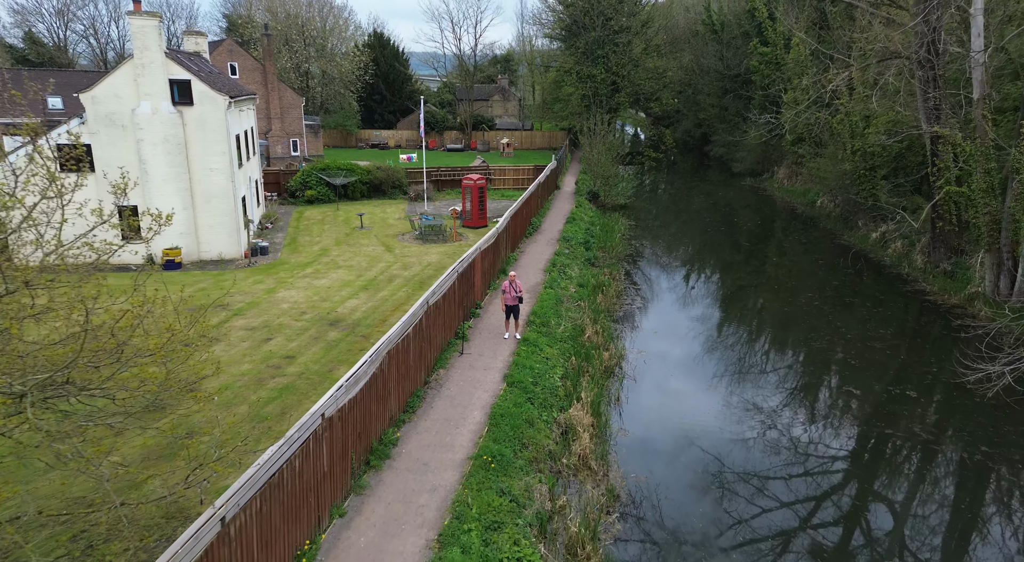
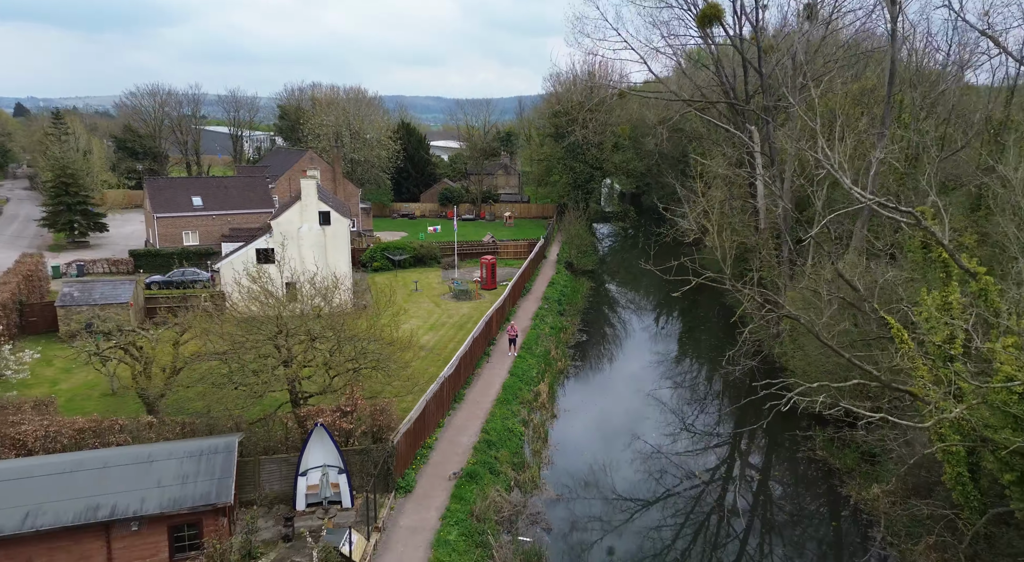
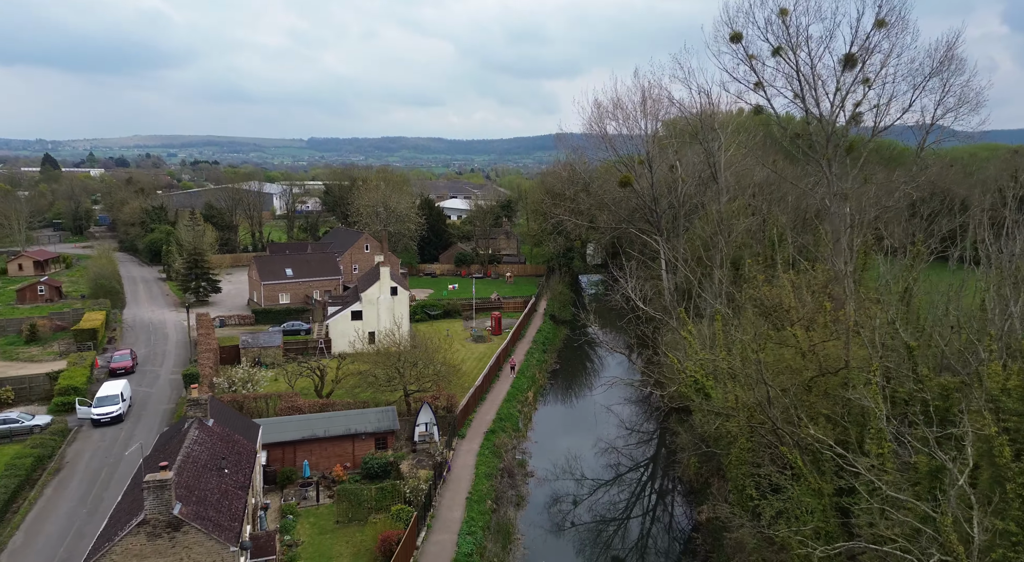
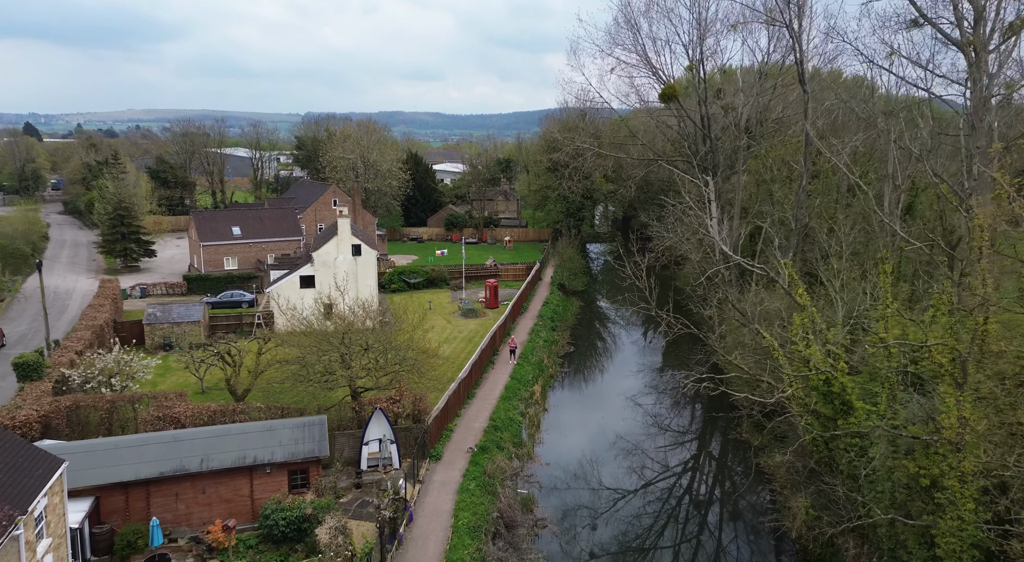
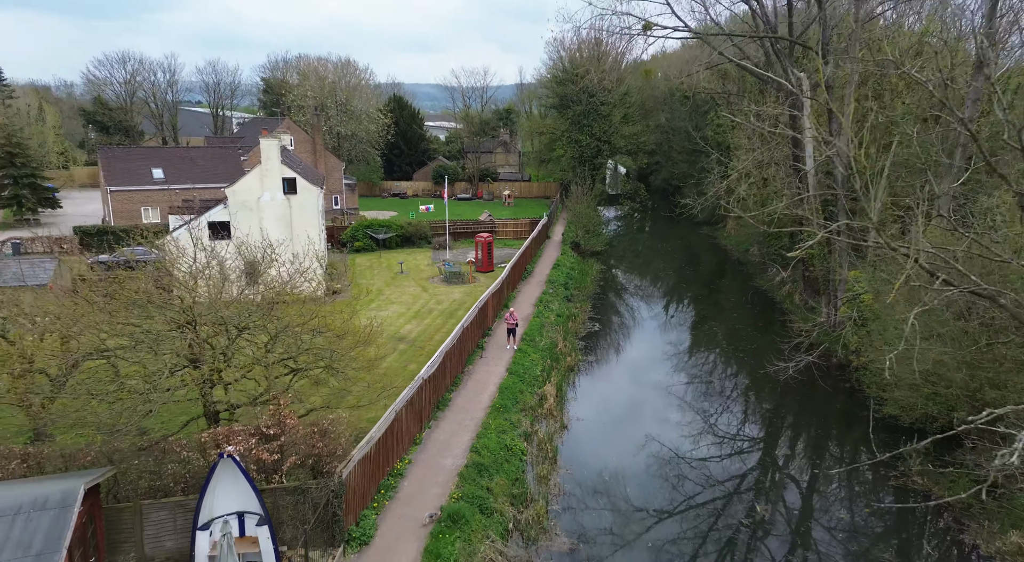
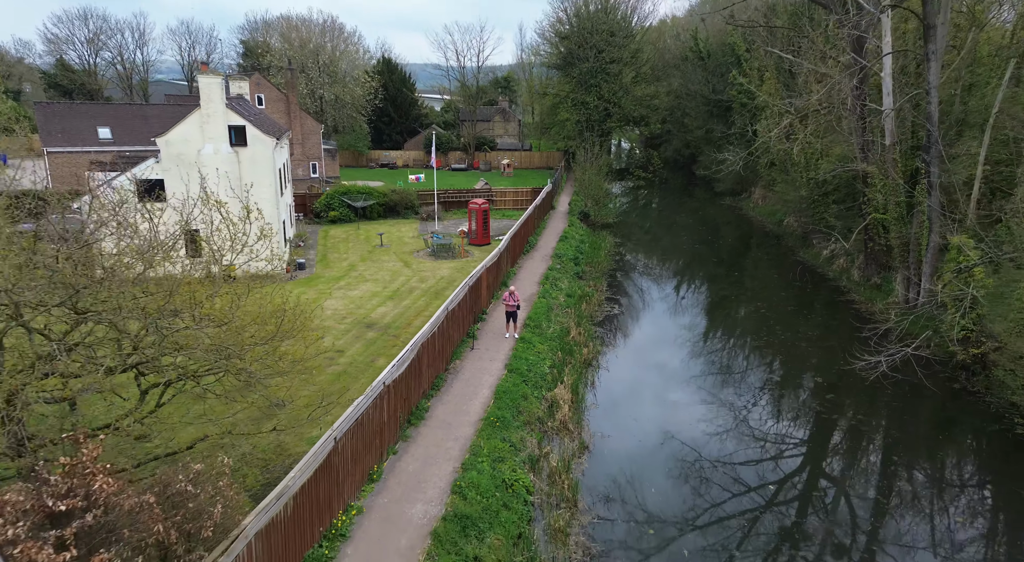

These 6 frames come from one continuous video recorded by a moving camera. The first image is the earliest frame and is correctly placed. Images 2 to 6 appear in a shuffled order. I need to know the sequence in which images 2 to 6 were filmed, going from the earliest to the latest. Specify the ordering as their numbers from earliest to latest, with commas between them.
6, 5, 2, 4, 3
